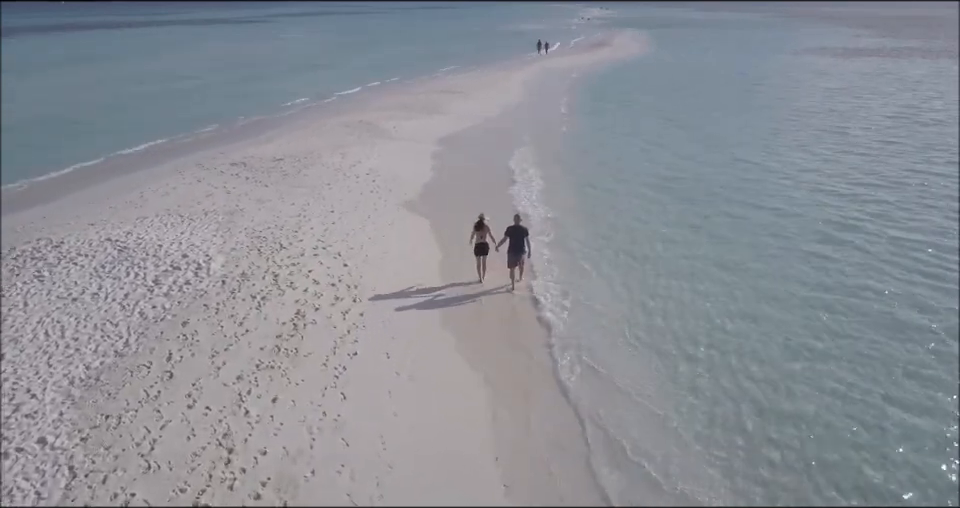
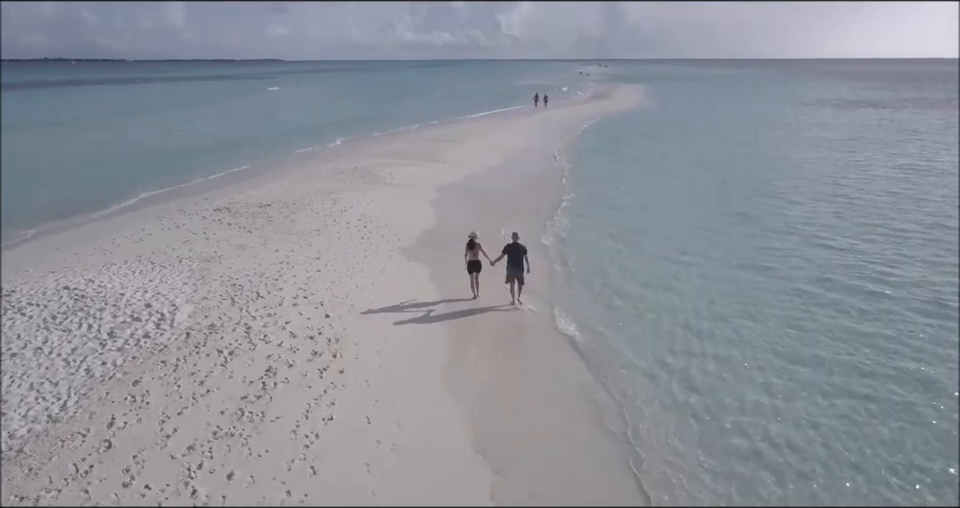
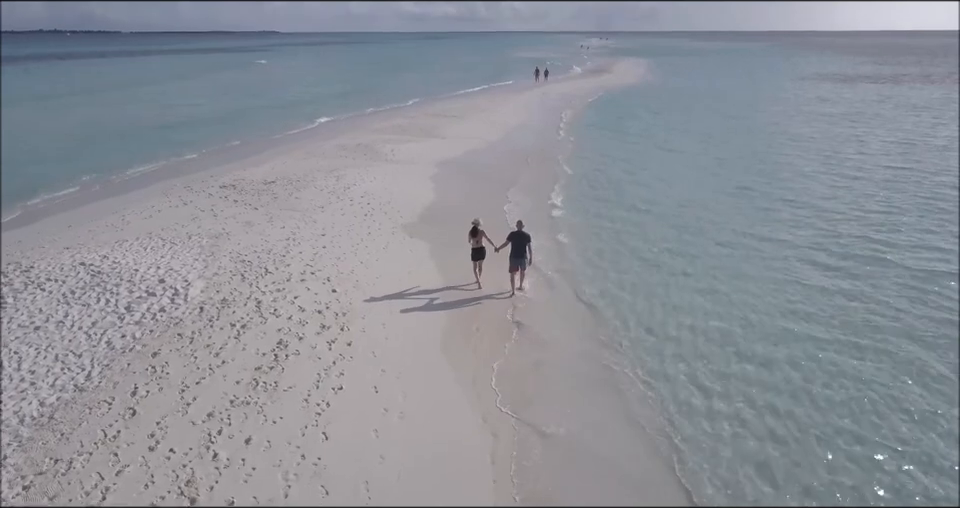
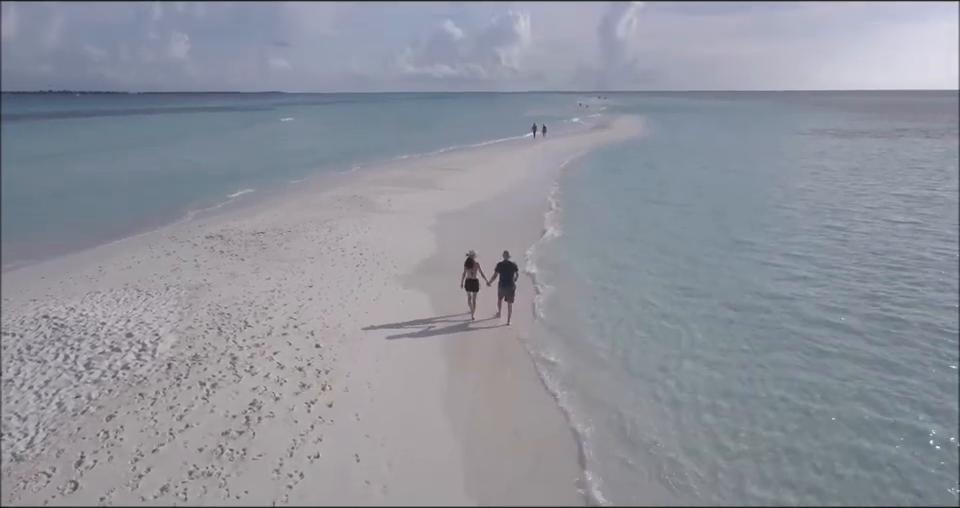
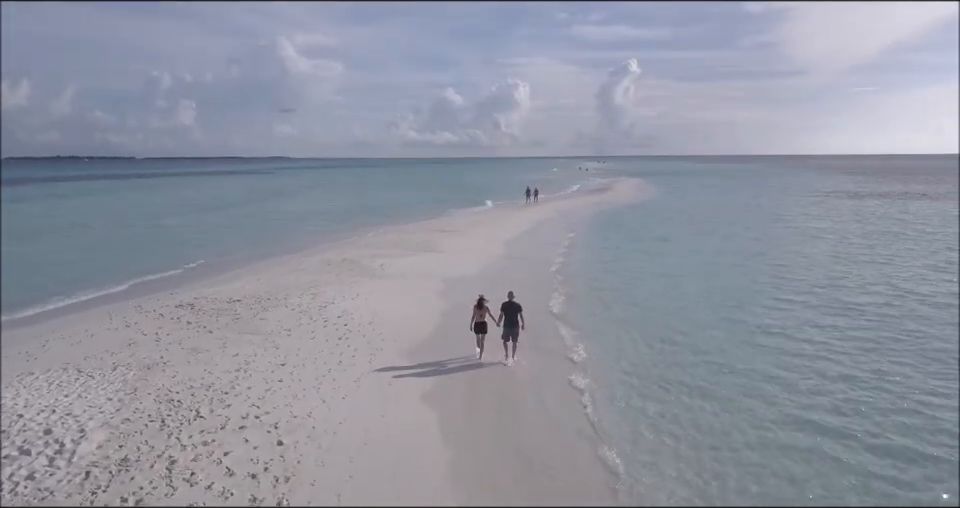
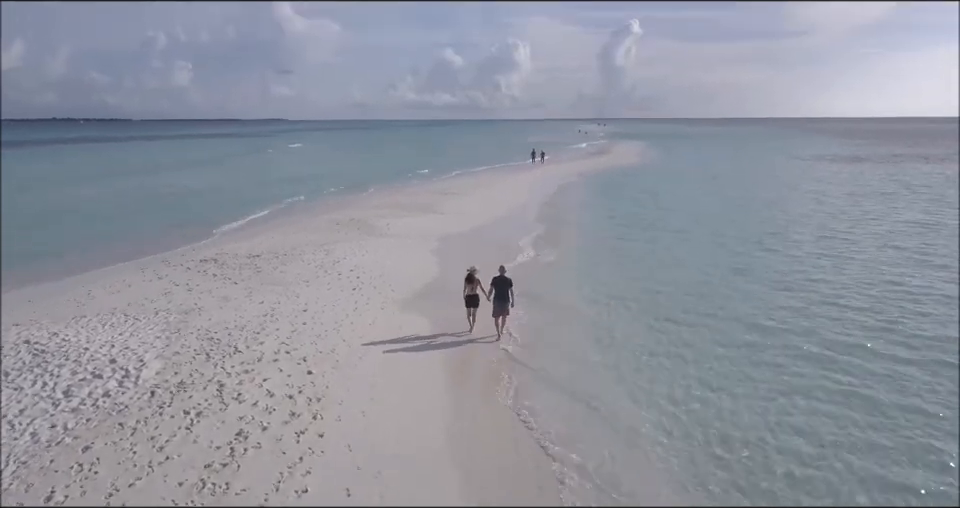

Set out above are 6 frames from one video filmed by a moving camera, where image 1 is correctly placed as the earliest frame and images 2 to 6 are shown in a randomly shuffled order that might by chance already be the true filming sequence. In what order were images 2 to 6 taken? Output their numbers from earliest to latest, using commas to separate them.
3, 2, 4, 6, 5
